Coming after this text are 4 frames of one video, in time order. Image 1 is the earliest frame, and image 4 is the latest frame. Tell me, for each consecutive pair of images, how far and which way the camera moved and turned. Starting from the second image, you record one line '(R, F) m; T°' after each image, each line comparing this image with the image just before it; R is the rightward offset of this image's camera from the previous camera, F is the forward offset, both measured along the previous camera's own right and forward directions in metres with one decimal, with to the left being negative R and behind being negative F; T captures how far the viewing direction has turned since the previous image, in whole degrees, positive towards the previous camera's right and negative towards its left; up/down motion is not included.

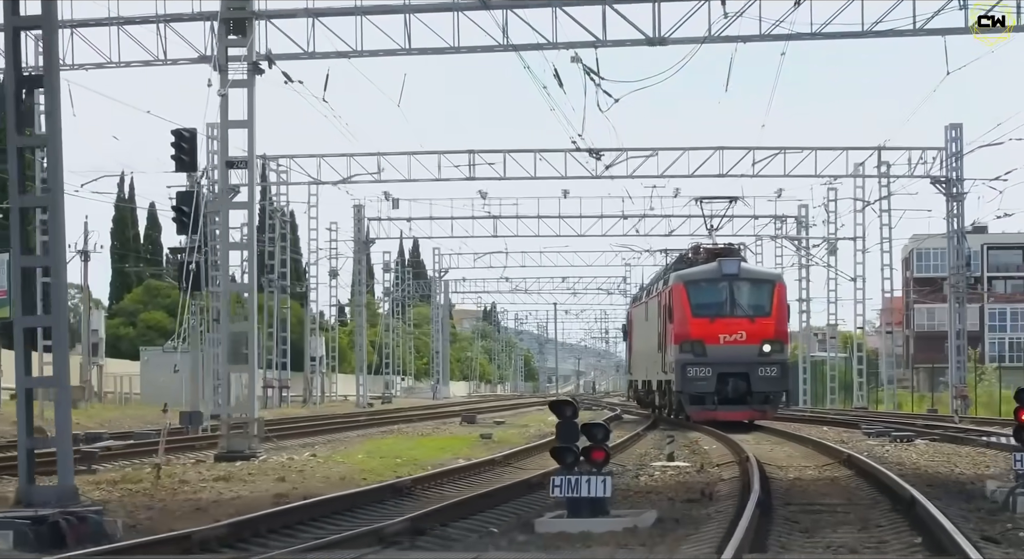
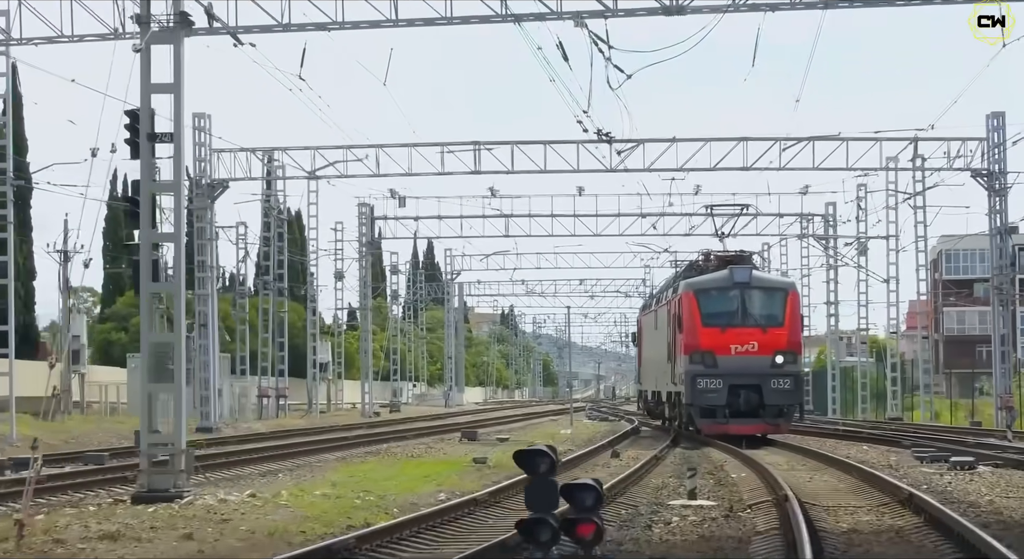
(+0.4, +2.6) m; -1°
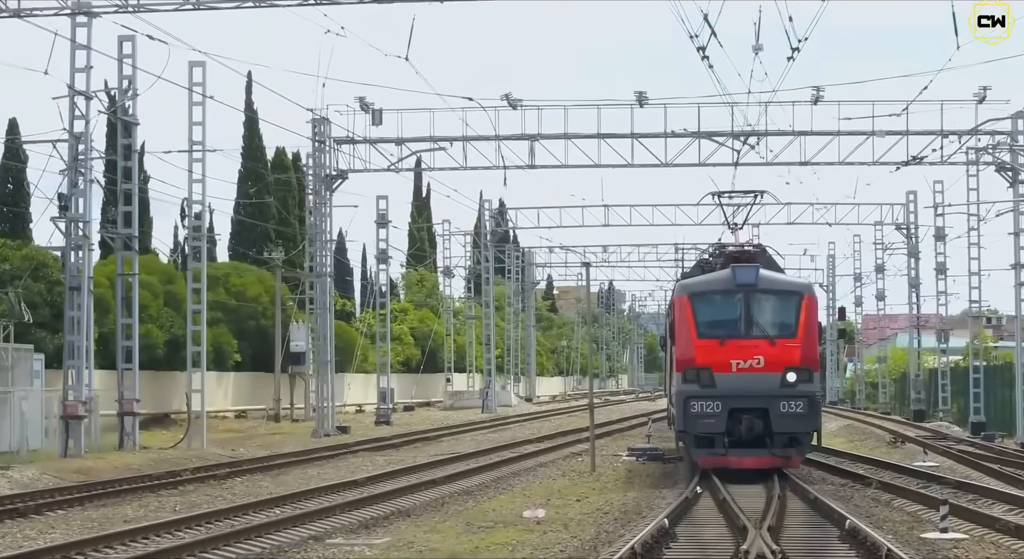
(+3.1, +17.3) m; -6°
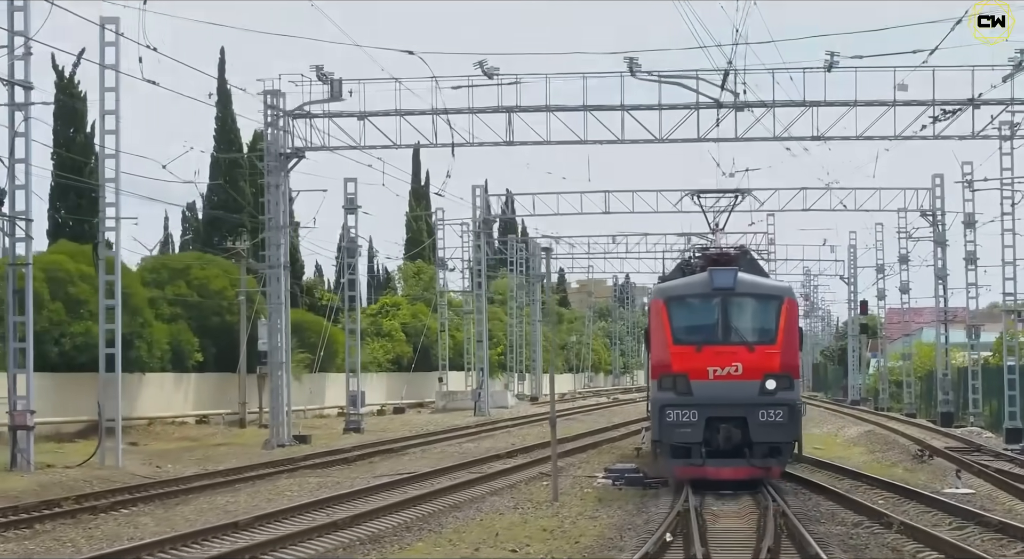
(+1.4, +3.9) m; -1°
